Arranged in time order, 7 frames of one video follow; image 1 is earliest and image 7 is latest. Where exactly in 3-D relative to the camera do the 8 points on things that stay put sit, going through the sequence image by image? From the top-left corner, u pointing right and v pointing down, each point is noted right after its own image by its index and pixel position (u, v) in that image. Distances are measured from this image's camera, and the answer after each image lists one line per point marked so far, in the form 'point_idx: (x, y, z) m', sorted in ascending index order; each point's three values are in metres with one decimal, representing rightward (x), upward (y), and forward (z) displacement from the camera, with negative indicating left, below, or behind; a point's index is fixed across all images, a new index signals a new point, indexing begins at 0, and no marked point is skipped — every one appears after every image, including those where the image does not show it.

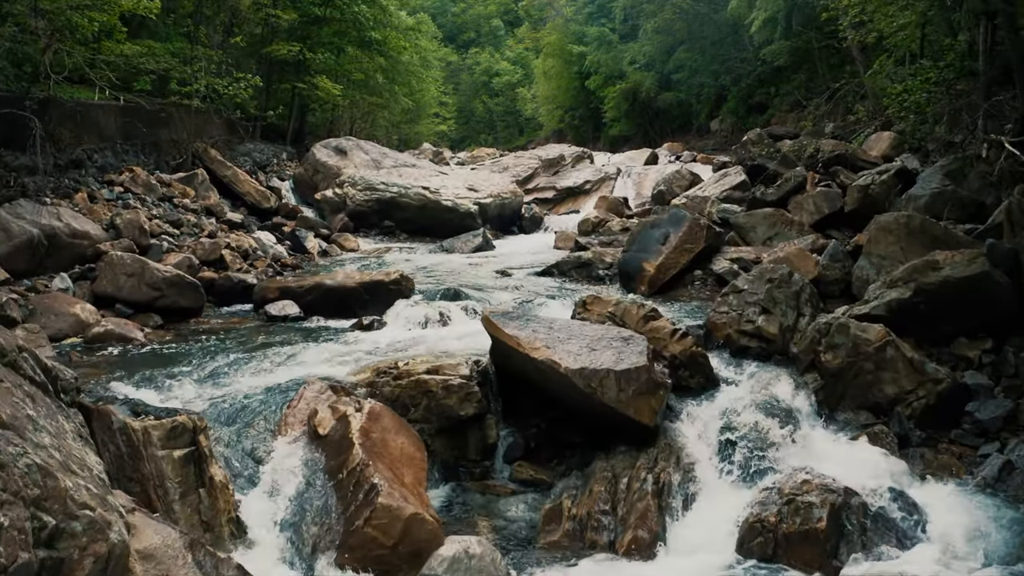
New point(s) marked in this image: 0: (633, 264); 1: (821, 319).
0: (+1.6, +0.3, +9.2) m
1: (+2.9, -0.3, +6.5) m
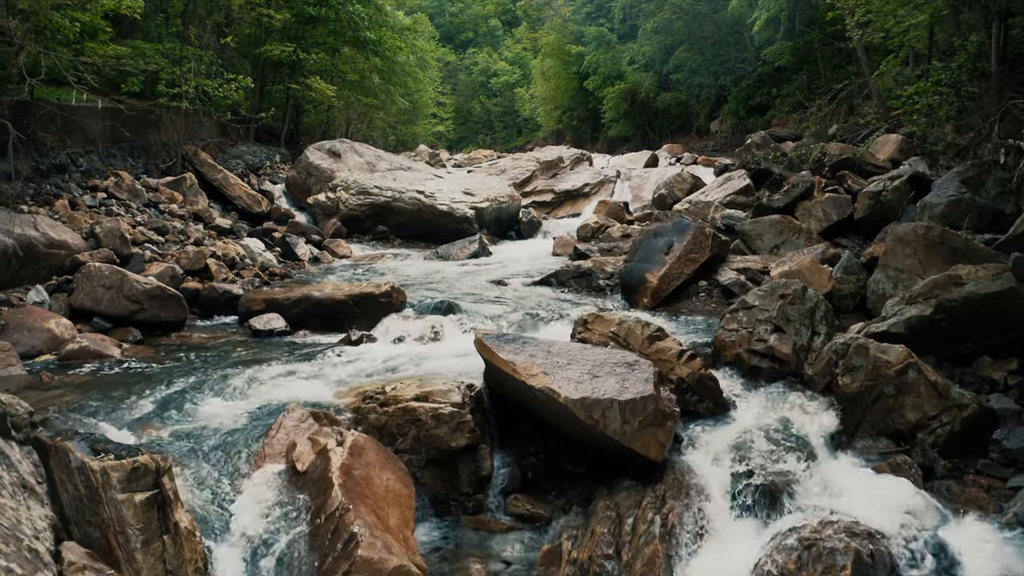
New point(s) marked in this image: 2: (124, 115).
0: (+1.6, +0.2, +8.8) m
1: (+2.9, -0.4, +6.1) m
2: (-8.4, +3.8, +15.1) m
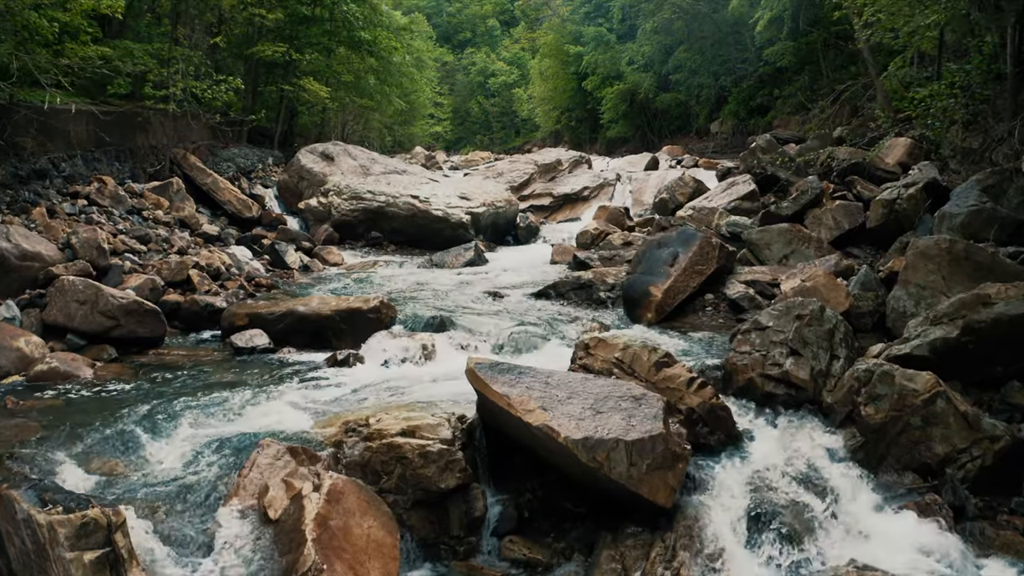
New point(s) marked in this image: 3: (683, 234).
0: (+1.5, 0.0, +8.4) m
1: (+2.8, -0.6, +5.6) m
2: (-8.5, +3.6, +14.6) m
3: (+2.2, +0.7, +8.9) m
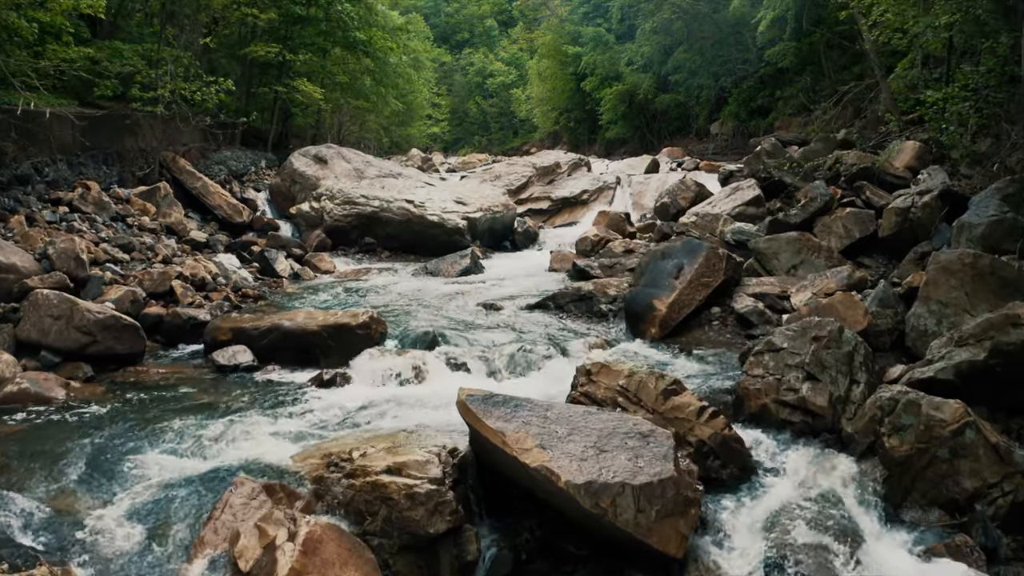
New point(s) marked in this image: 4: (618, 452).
0: (+1.5, -0.2, +8.0) m
1: (+2.8, -0.8, +5.2) m
2: (-8.6, +3.5, +14.2) m
3: (+2.2, +0.5, +8.5) m
4: (+0.6, -1.0, +4.1) m
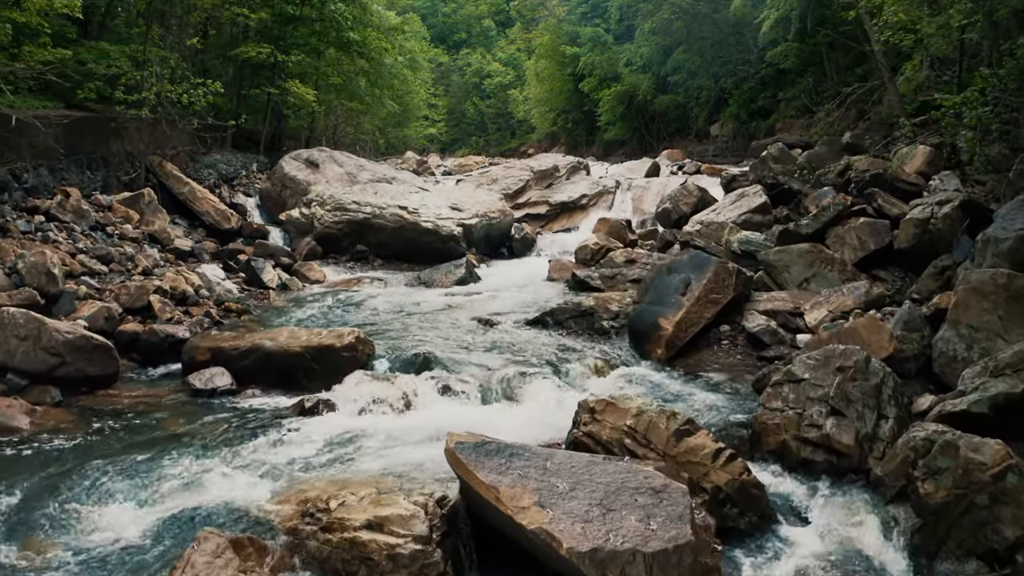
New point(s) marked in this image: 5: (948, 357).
0: (+1.5, -0.4, +7.5) m
1: (+2.8, -1.0, +4.8) m
2: (-8.6, +3.3, +13.7) m
3: (+2.1, +0.3, +8.0) m
4: (+0.6, -1.2, +3.6) m
5: (+3.6, -0.6, +5.8) m
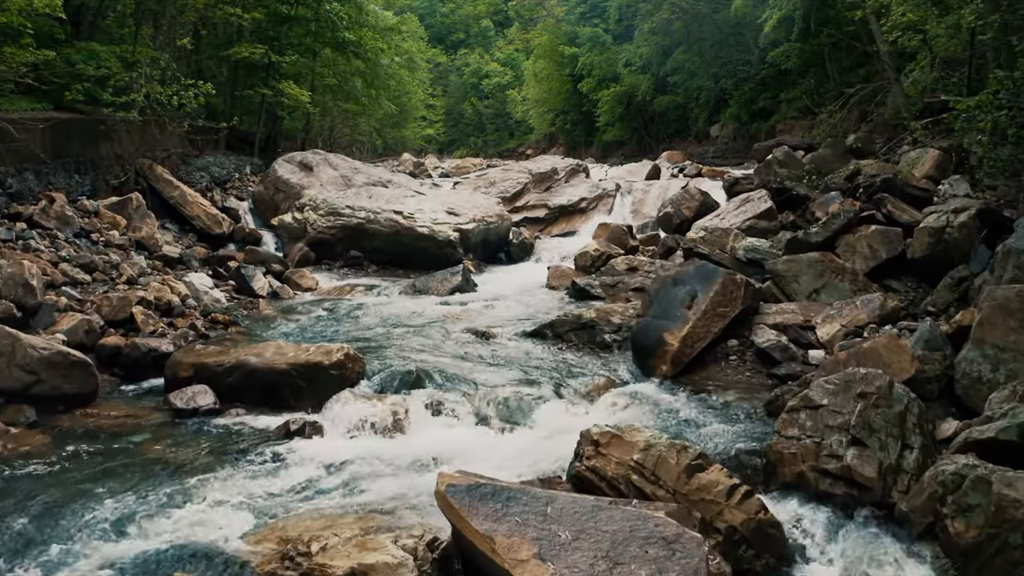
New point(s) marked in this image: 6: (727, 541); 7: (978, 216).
0: (+1.4, -0.5, +7.2) m
1: (+2.8, -1.1, +4.4) m
2: (-8.7, +3.1, +13.3) m
3: (+2.1, +0.2, +7.6) m
4: (+0.6, -1.3, +3.2) m
5: (+3.6, -0.7, +5.4) m
6: (+1.2, -1.5, +4.0) m
7: (+5.3, +0.8, +7.9) m
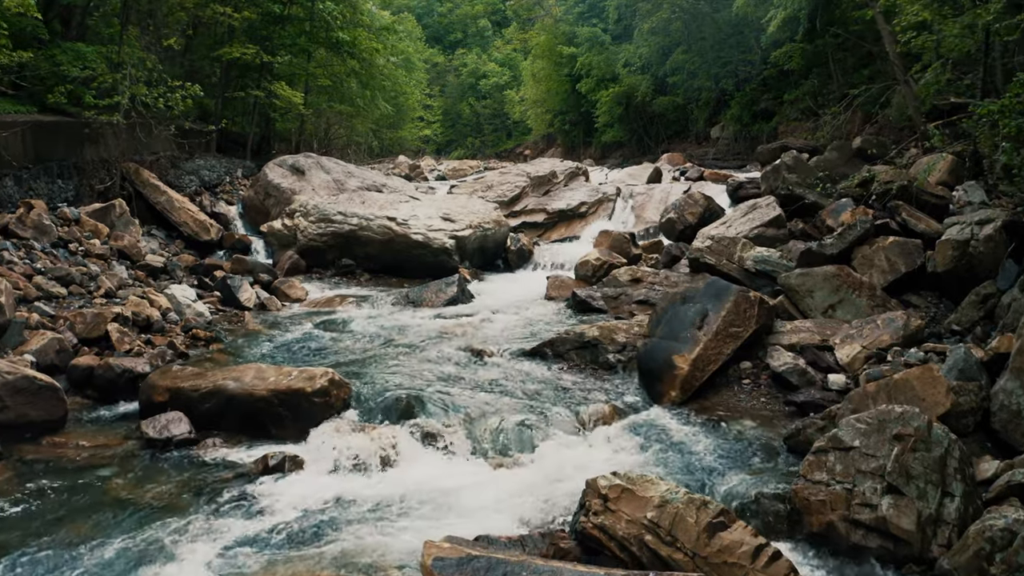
0: (+1.4, -0.7, +6.7) m
1: (+2.7, -1.3, +3.9) m
2: (-8.7, +2.9, +12.8) m
3: (+2.1, 0.0, +7.2) m
4: (+0.6, -1.5, +2.8) m
5: (+3.6, -0.9, +5.0) m
6: (+1.2, -1.7, +3.6) m
7: (+5.3, +0.6, +7.4) m
